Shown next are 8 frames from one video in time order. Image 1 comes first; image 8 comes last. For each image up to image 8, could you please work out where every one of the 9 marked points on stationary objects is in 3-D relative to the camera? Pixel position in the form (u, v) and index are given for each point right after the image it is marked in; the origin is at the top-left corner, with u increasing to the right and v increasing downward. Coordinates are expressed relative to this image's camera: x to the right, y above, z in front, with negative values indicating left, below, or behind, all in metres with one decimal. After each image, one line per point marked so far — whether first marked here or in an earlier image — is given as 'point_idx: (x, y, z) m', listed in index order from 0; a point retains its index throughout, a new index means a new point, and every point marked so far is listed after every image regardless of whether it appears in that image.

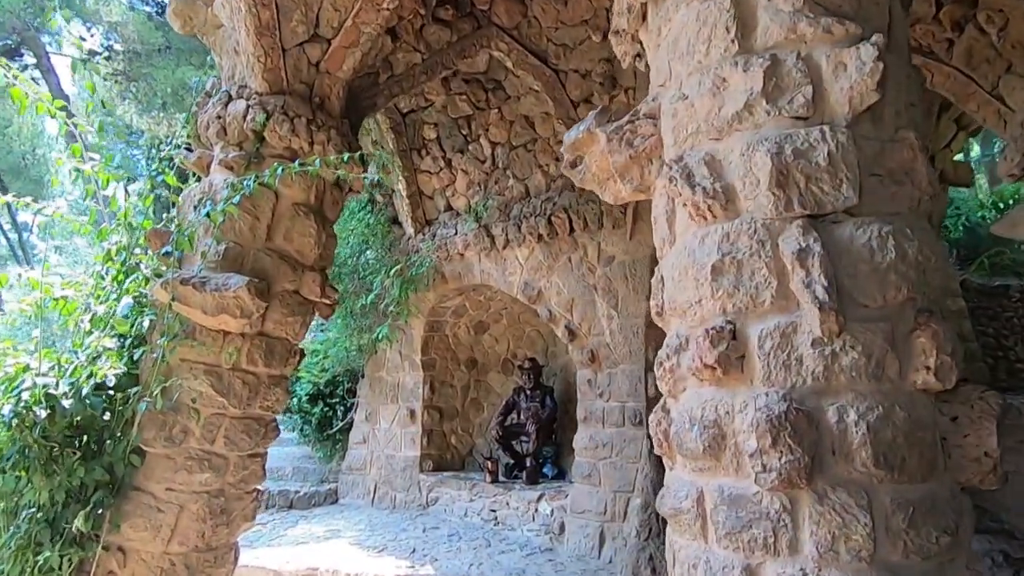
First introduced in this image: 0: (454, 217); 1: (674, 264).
0: (-0.3, +0.4, +4.9) m
1: (+0.3, 0.0, +1.6) m
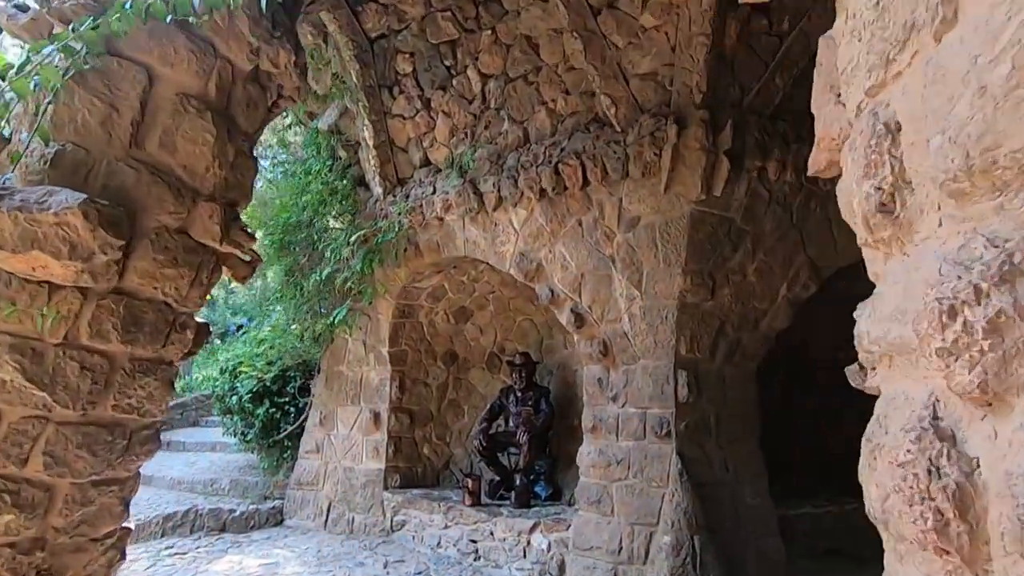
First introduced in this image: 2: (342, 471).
0: (-0.4, +0.5, +3.9) m
1: (+0.3, +0.2, +0.6) m
2: (-0.9, -1.0, +4.6) m
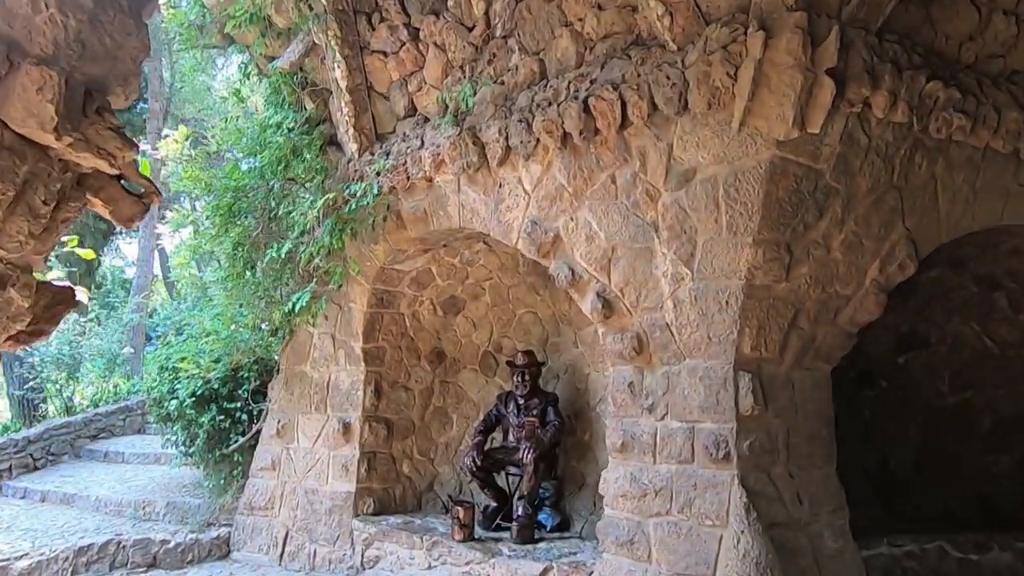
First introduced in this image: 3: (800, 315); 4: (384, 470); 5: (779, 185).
0: (-0.3, +0.6, +3.1) m
1: (+0.4, +0.3, -0.2) m
2: (-1.0, -0.9, +3.8) m
3: (+0.9, -0.1, +2.5) m
4: (-0.6, -0.8, +3.8) m
5: (+0.7, +0.3, +2.2) m
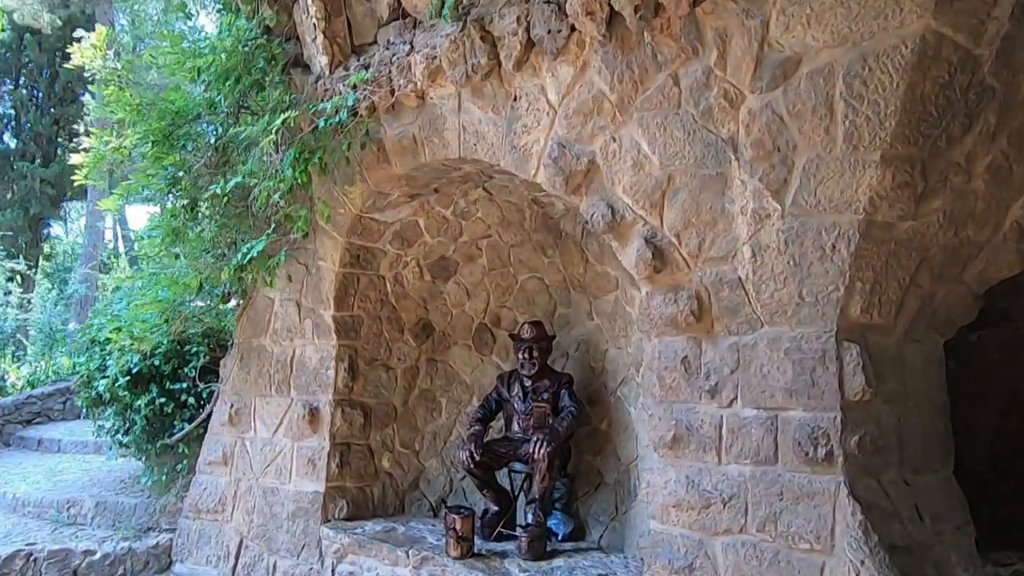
0: (-0.3, +0.8, +2.5) m
1: (+0.6, +0.3, -0.8) m
2: (-0.9, -0.8, +3.1) m
3: (+0.9, 0.0, +1.9) m
4: (-0.6, -0.7, +3.1) m
5: (+0.8, +0.4, +1.6) m
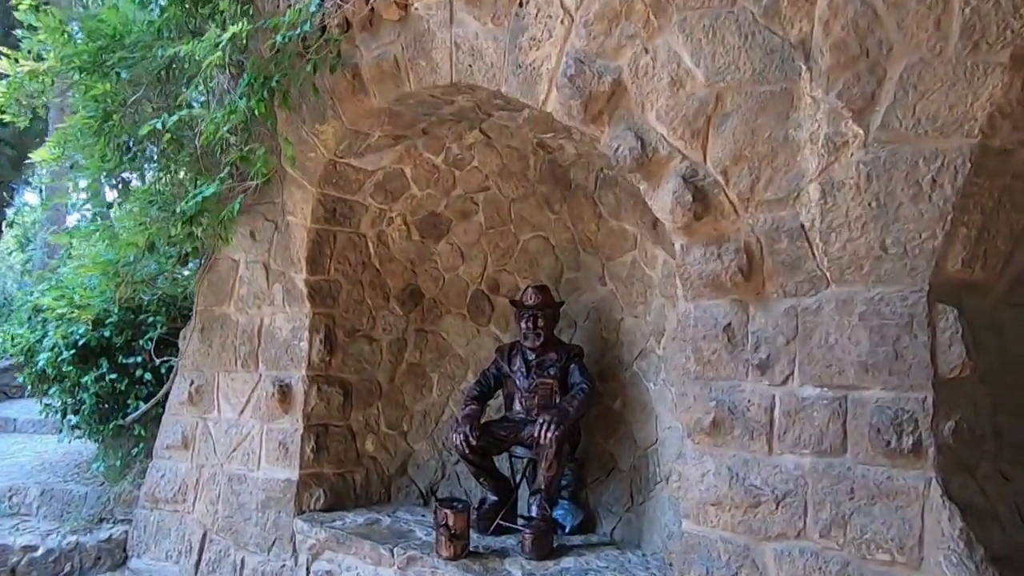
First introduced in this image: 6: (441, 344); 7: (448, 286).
0: (-0.3, +0.9, +2.0) m
1: (+0.6, +0.3, -1.2) m
2: (-0.9, -0.6, +2.7) m
3: (+0.9, +0.1, +1.5) m
4: (-0.6, -0.5, +2.8) m
5: (+0.8, +0.5, +1.2) m
6: (-0.3, -0.2, +3.1) m
7: (-0.2, 0.0, +3.0) m
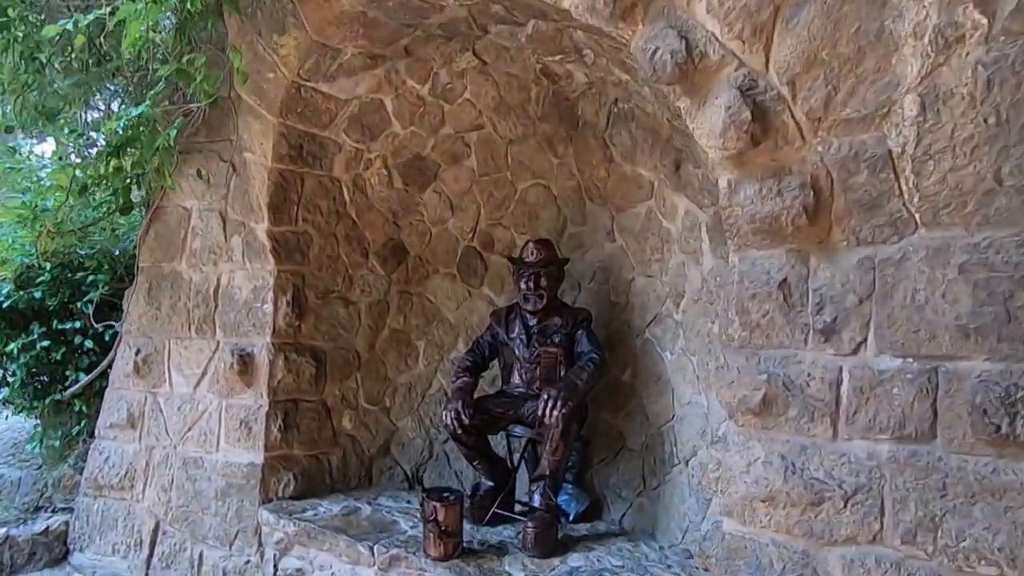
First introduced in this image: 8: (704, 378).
0: (-0.3, +1.0, +1.6) m
1: (+0.7, +0.3, -1.6) m
2: (-0.9, -0.5, +2.4) m
3: (+0.9, +0.2, +1.1) m
4: (-0.6, -0.4, +2.4) m
5: (+0.8, +0.6, +0.8) m
6: (-0.3, -0.1, +2.7) m
7: (-0.2, +0.2, +2.7) m
8: (+0.5, -0.2, +2.1) m
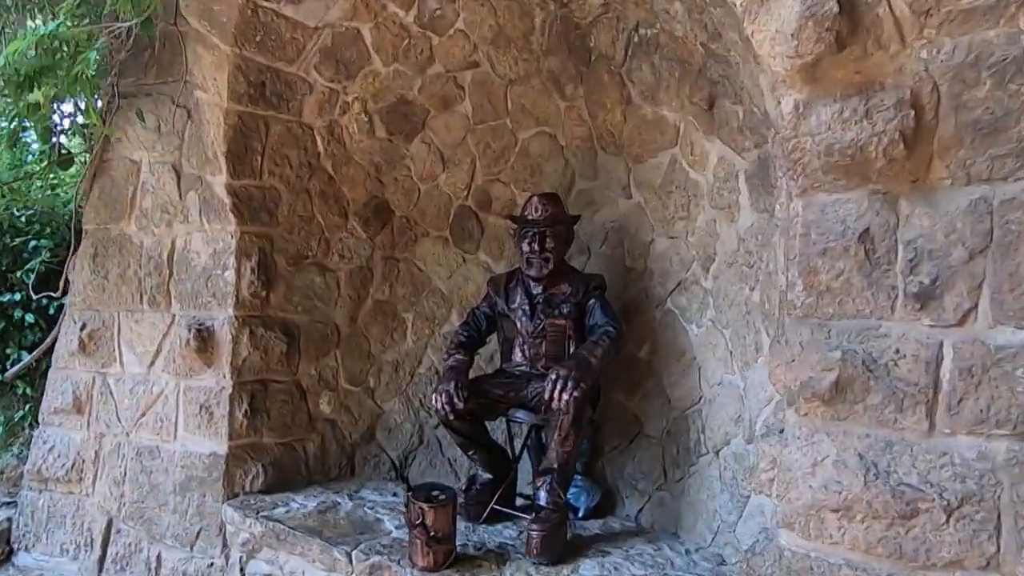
0: (-0.3, +1.0, +1.3) m
1: (+0.7, +0.3, -1.9) m
2: (-0.9, -0.4, +2.1) m
3: (+0.9, +0.3, +0.8) m
4: (-0.6, -0.3, +2.1) m
5: (+0.8, +0.6, +0.5) m
6: (-0.3, 0.0, +2.4) m
7: (-0.2, +0.3, +2.4) m
8: (+0.5, -0.1, +1.8) m
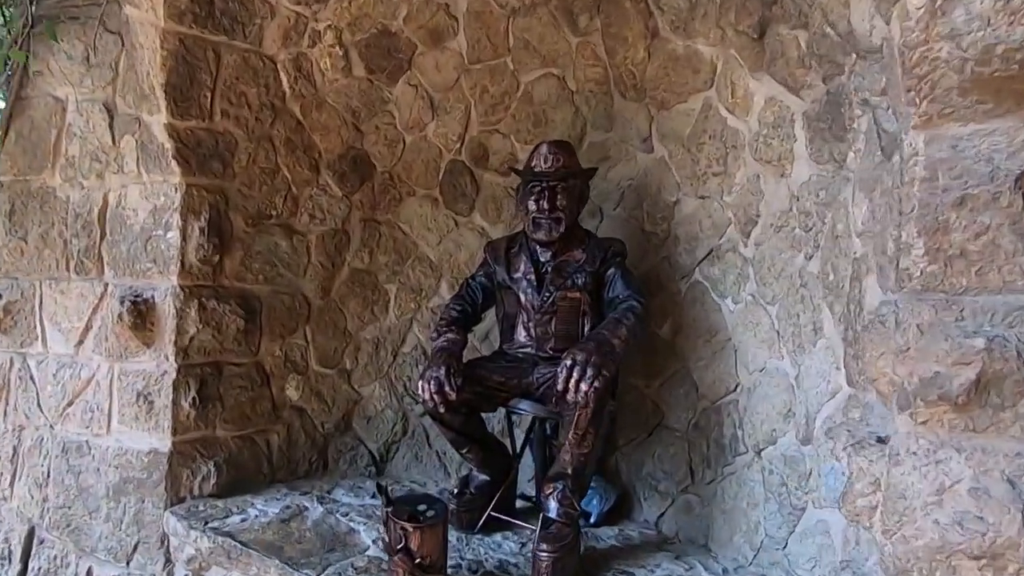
0: (-0.3, +1.1, +0.9) m
1: (+0.8, +0.2, -2.2) m
2: (-0.9, -0.3, +1.7) m
3: (+1.0, +0.3, +0.5) m
4: (-0.6, -0.2, +1.8) m
5: (+0.9, +0.6, +0.2) m
6: (-0.3, +0.1, +2.1) m
7: (-0.2, +0.3, +2.0) m
8: (+0.5, -0.1, +1.5) m
